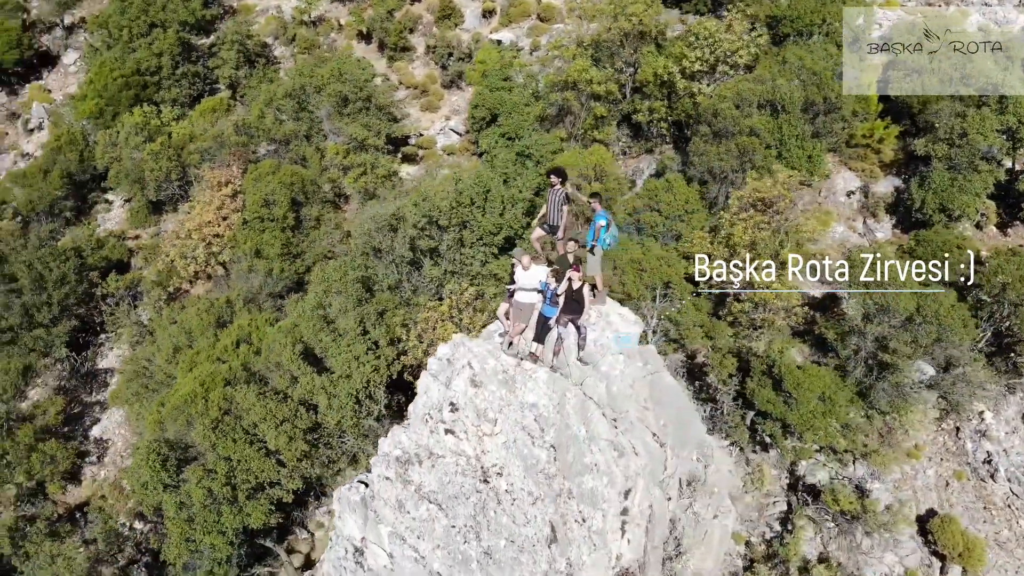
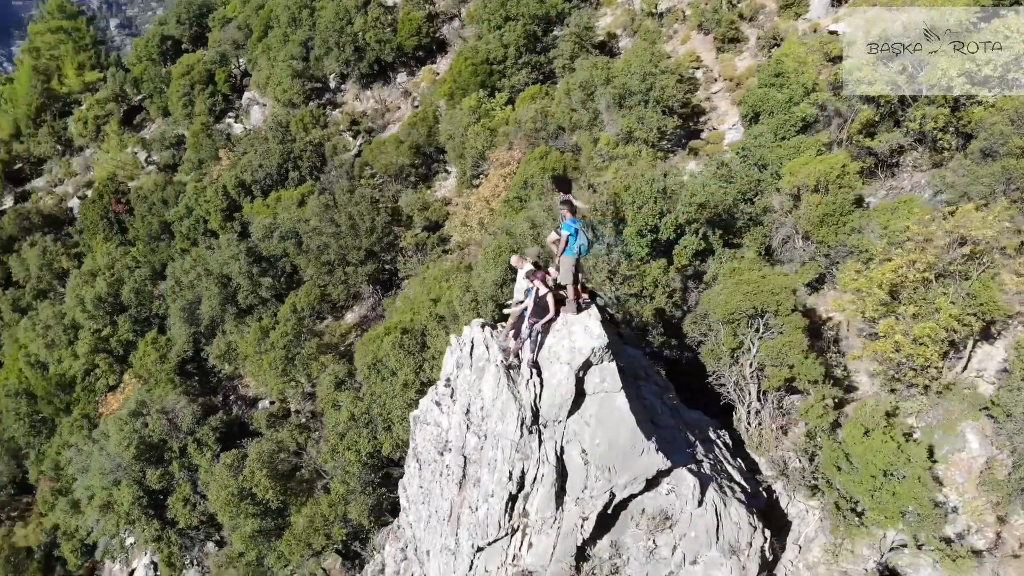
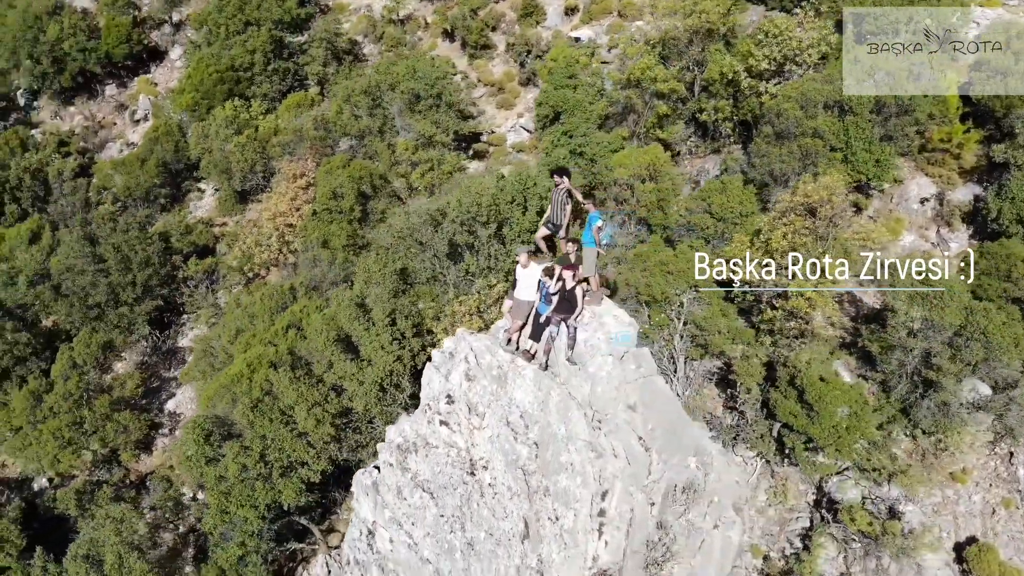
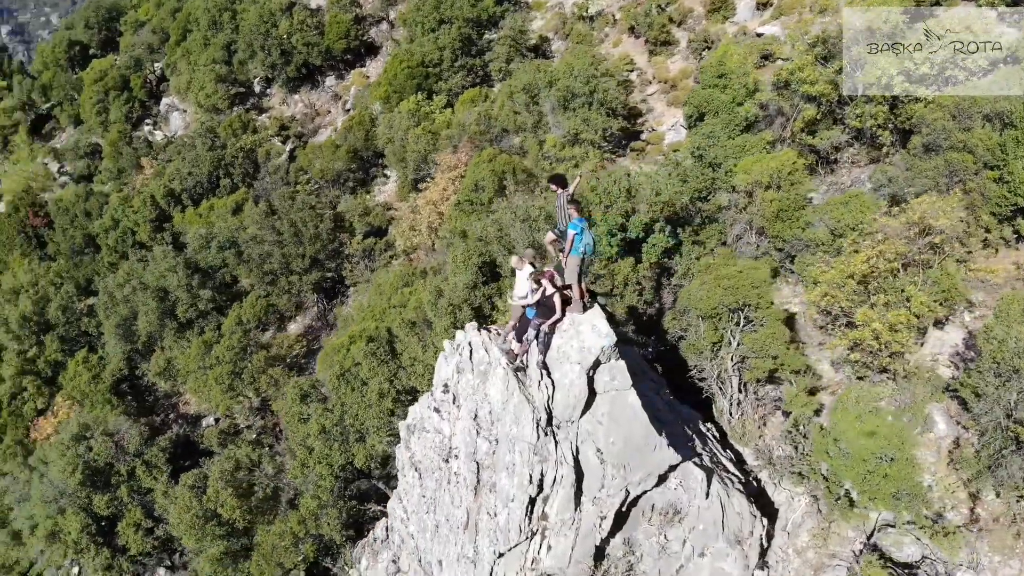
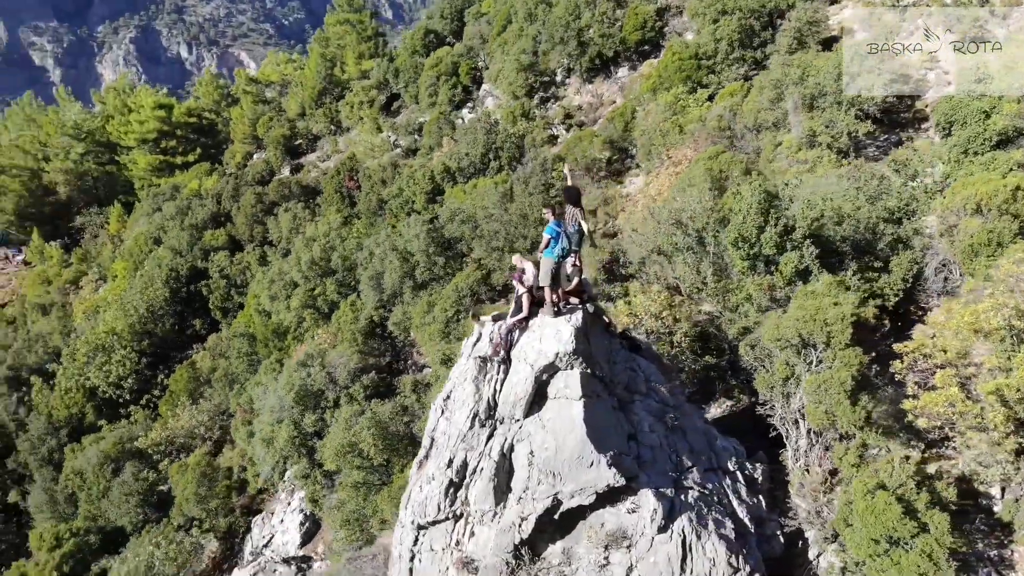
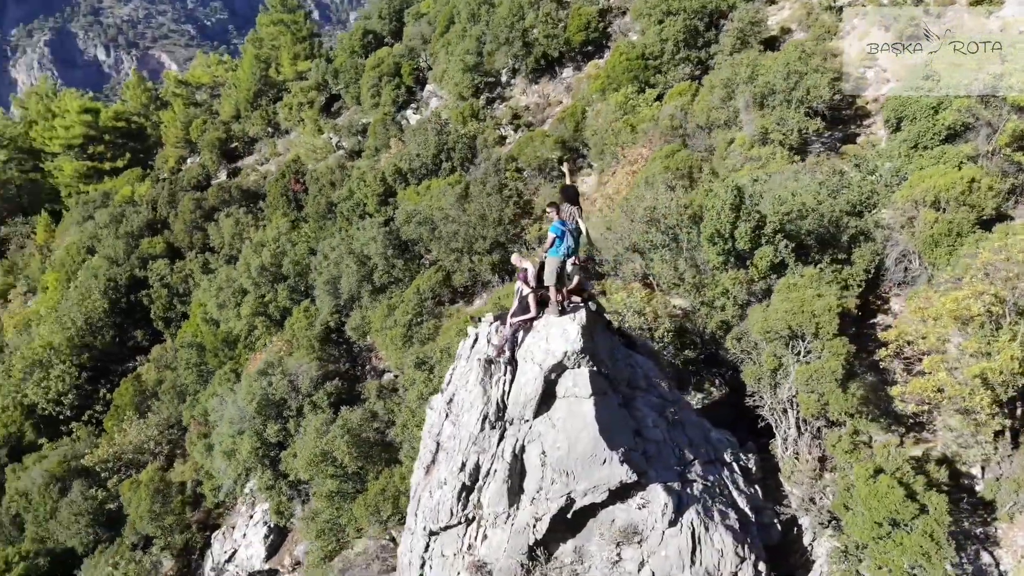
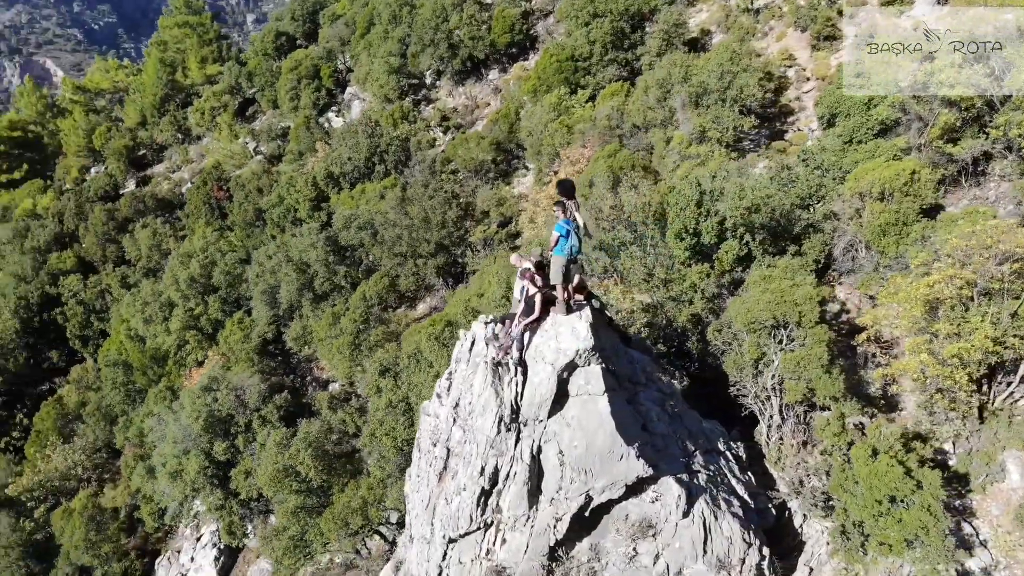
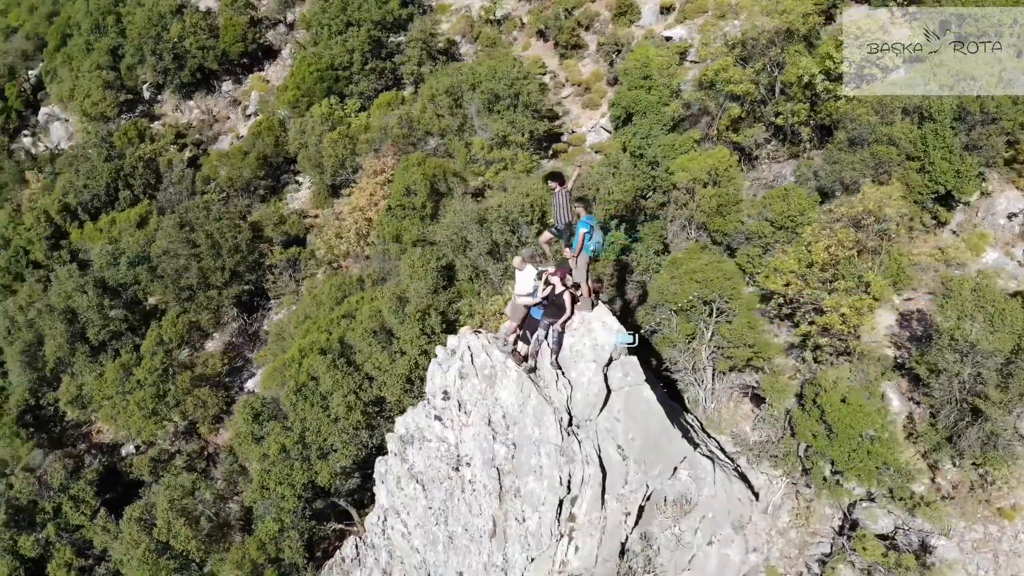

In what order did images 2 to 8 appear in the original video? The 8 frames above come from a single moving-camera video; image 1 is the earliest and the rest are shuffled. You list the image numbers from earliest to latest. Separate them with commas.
3, 8, 4, 2, 7, 6, 5
